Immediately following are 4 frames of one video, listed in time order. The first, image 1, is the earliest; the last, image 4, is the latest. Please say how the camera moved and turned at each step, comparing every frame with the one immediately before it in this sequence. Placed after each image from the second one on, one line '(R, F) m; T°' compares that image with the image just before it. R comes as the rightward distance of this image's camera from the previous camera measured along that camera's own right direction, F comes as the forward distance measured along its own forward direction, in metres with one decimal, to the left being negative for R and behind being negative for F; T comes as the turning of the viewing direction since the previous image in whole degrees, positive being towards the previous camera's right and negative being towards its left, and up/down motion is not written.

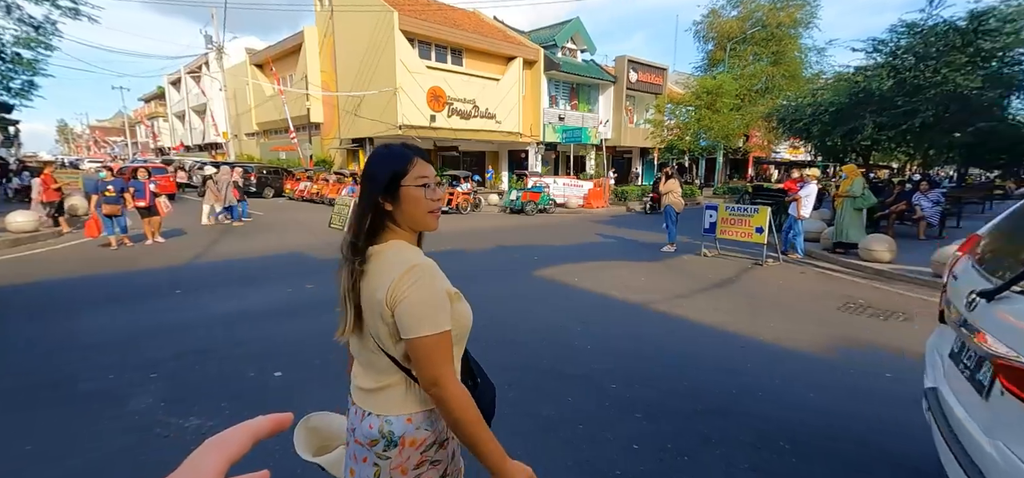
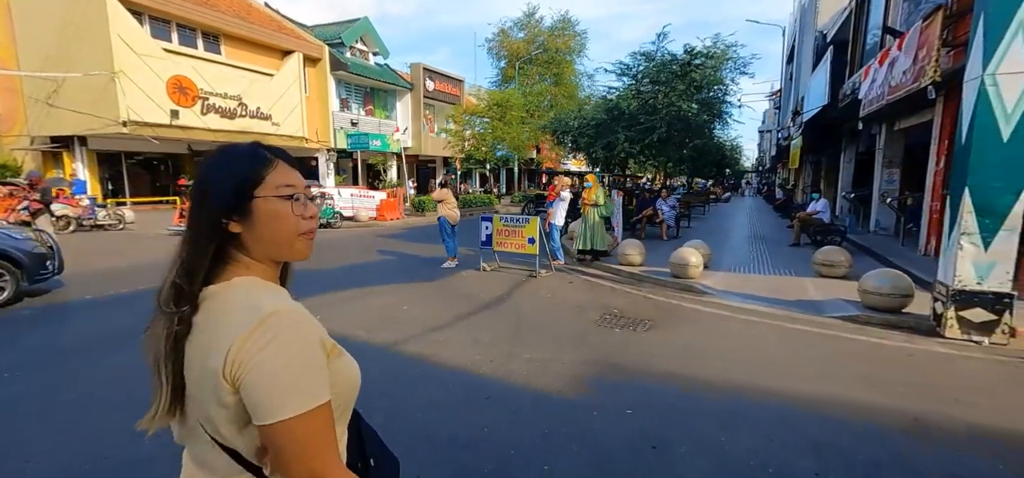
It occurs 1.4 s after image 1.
(+0.6, +1.2) m; +23°
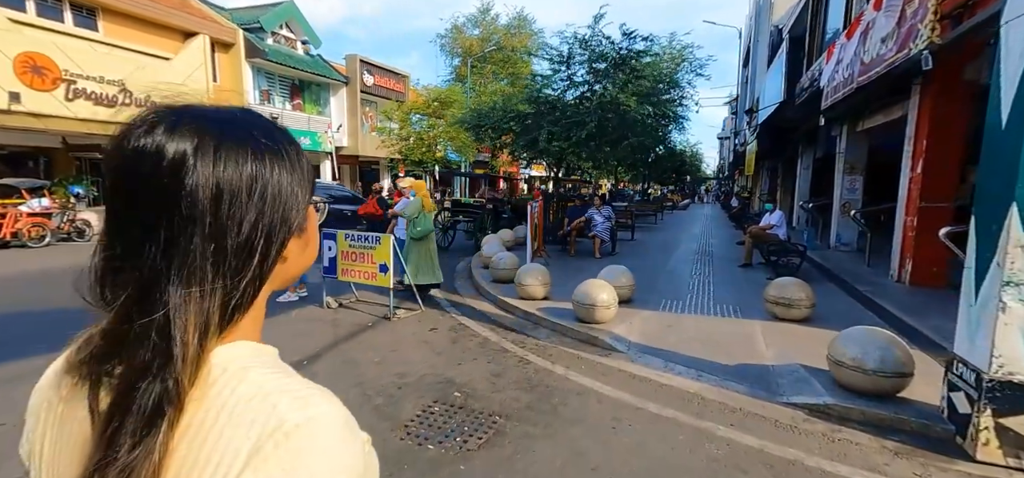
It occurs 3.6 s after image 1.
(+1.6, +2.4) m; +4°
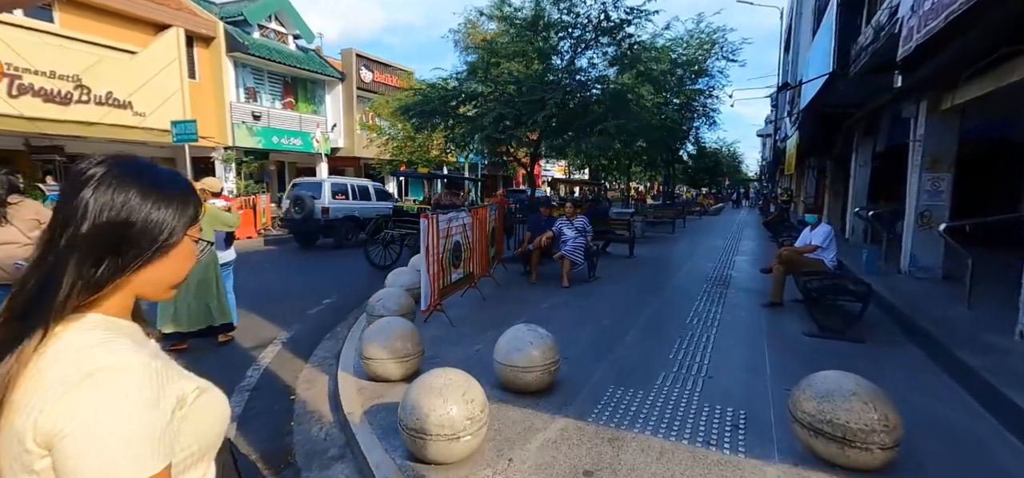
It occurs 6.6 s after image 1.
(+1.7, +2.9) m; -4°
